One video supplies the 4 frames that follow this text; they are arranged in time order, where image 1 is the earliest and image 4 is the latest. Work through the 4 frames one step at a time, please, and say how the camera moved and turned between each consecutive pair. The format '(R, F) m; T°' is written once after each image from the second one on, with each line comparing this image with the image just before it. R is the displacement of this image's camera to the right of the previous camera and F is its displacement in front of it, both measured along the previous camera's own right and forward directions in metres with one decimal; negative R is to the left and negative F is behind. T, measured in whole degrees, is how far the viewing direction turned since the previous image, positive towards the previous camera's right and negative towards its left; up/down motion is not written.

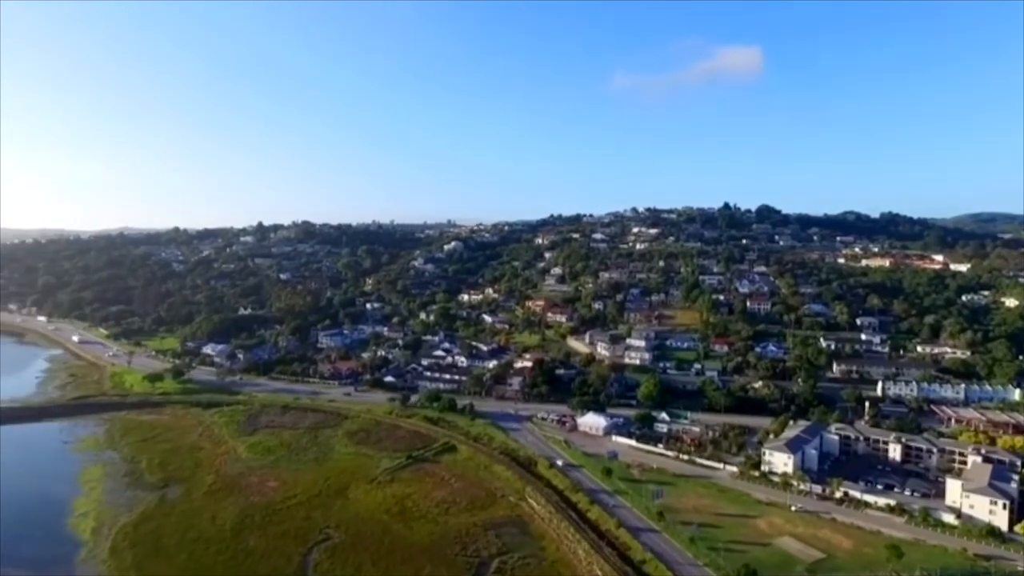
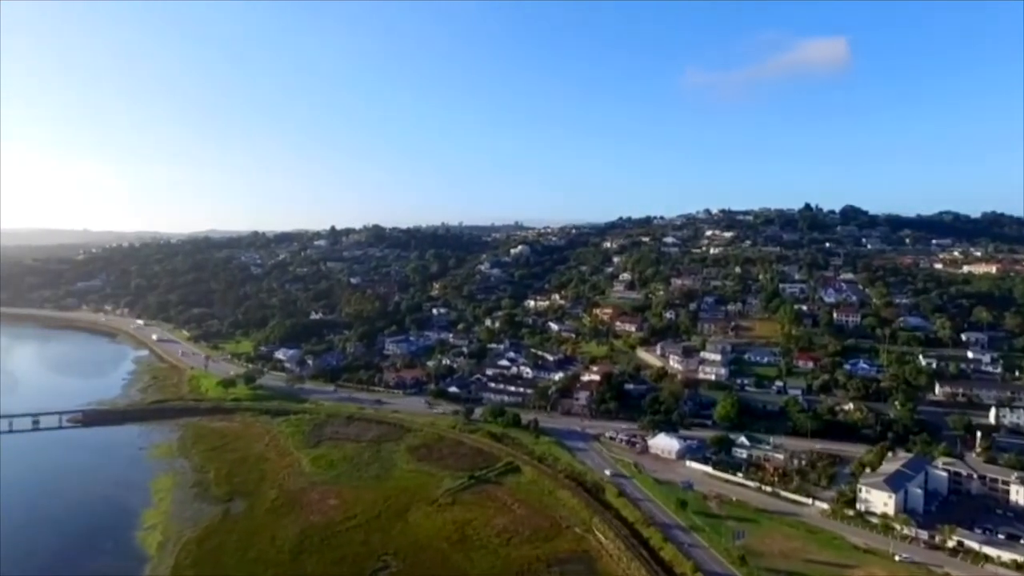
(0.0, +1.1) m; -6°
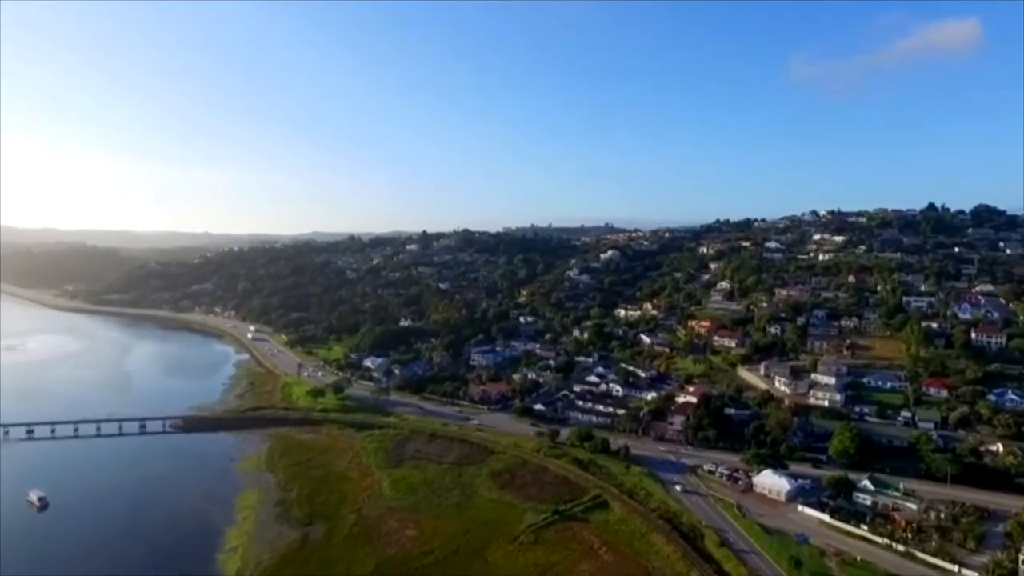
(0.0, +1.6) m; -8°
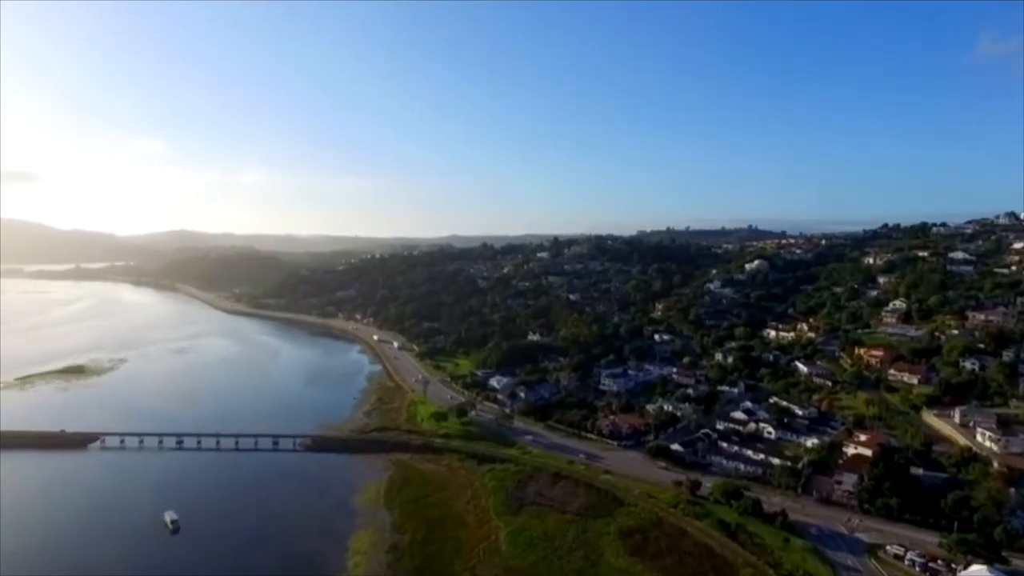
(-0.1, +2.7) m; -12°
